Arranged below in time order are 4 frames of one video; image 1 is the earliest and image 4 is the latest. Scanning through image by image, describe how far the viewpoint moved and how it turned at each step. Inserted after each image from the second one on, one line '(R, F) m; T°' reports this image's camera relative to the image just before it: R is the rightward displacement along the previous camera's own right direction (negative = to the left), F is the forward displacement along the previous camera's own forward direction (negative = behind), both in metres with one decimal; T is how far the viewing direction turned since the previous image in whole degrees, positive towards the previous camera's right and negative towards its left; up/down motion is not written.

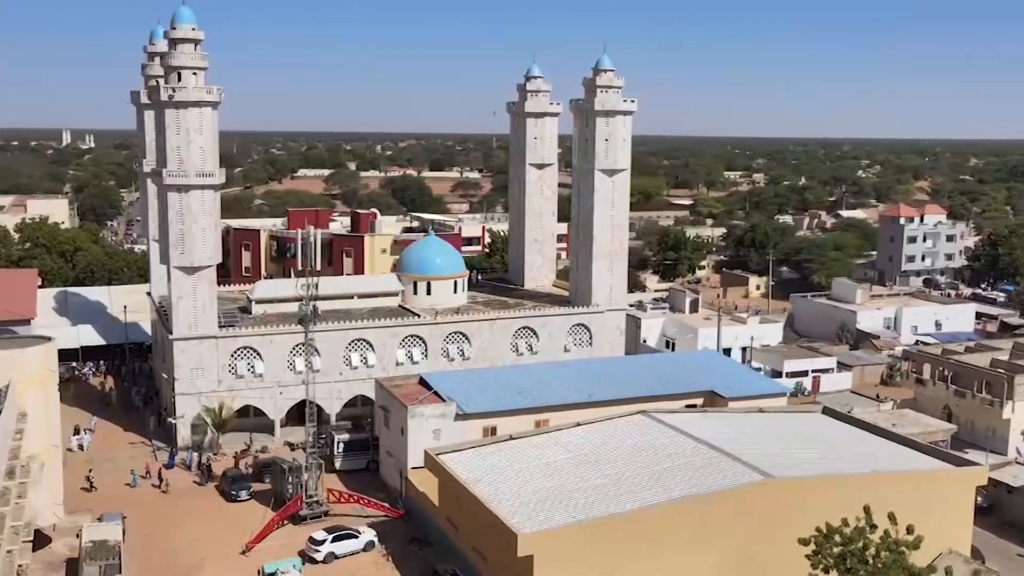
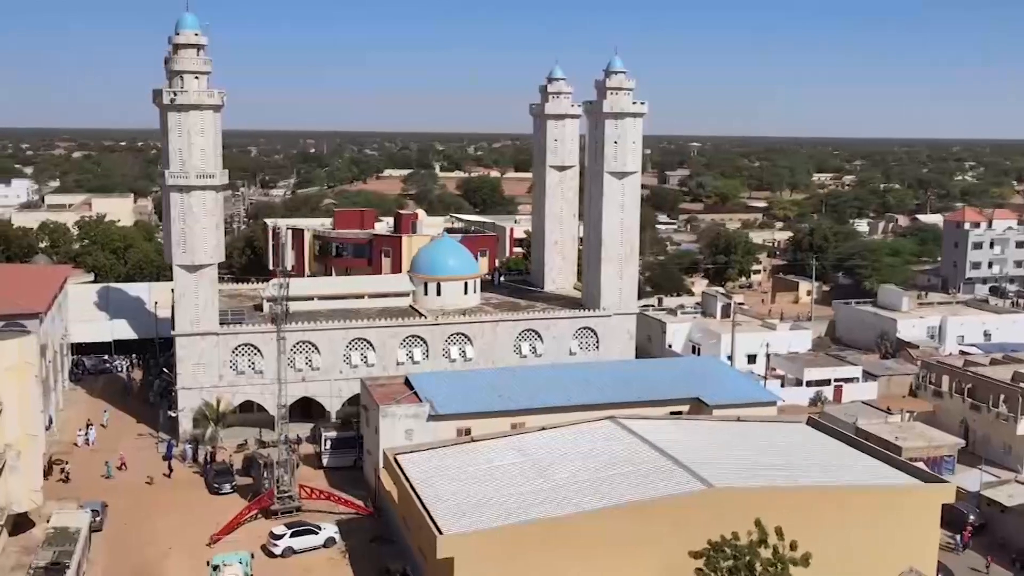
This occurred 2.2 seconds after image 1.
(+3.3, +0.1) m; -5°
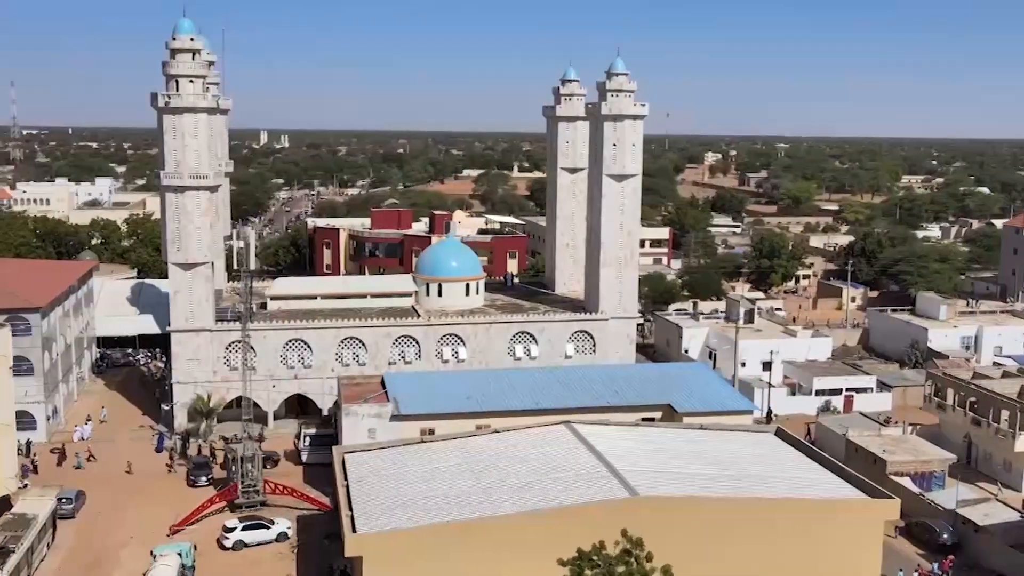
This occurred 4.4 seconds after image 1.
(+3.4, +0.1) m; -5°
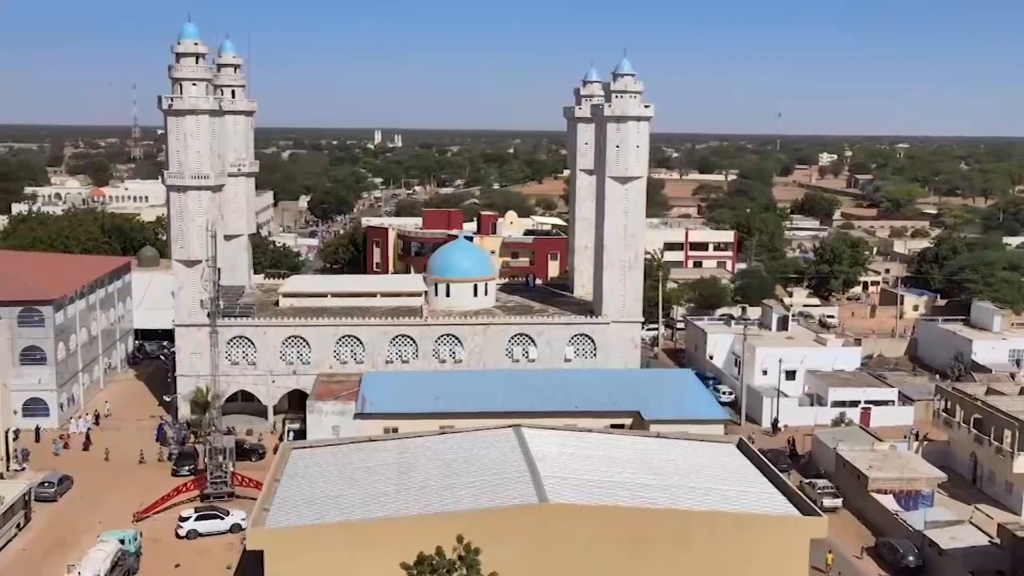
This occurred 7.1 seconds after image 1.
(+4.2, +0.3) m; -6°
